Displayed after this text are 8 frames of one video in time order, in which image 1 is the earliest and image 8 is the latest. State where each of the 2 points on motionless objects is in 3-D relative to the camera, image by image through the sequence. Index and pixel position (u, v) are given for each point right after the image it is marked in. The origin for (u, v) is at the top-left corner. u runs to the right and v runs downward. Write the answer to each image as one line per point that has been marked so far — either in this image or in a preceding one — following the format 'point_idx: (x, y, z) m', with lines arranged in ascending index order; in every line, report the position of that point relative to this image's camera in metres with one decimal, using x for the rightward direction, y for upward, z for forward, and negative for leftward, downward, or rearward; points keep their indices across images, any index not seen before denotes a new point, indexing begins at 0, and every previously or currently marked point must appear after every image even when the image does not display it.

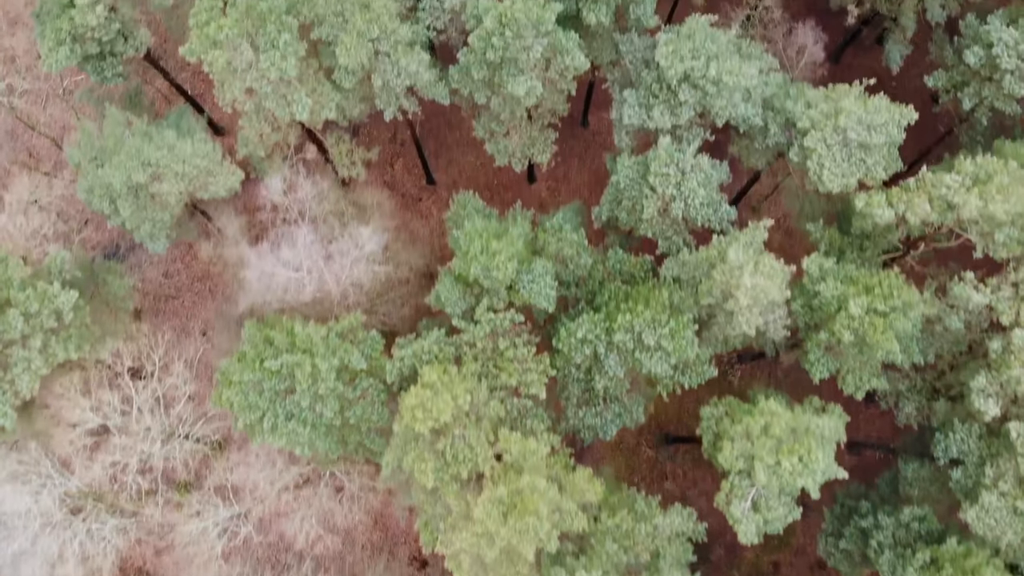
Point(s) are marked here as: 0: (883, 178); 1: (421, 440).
0: (+5.1, +1.5, +16.7) m
1: (-1.2, -2.0, +15.6) m
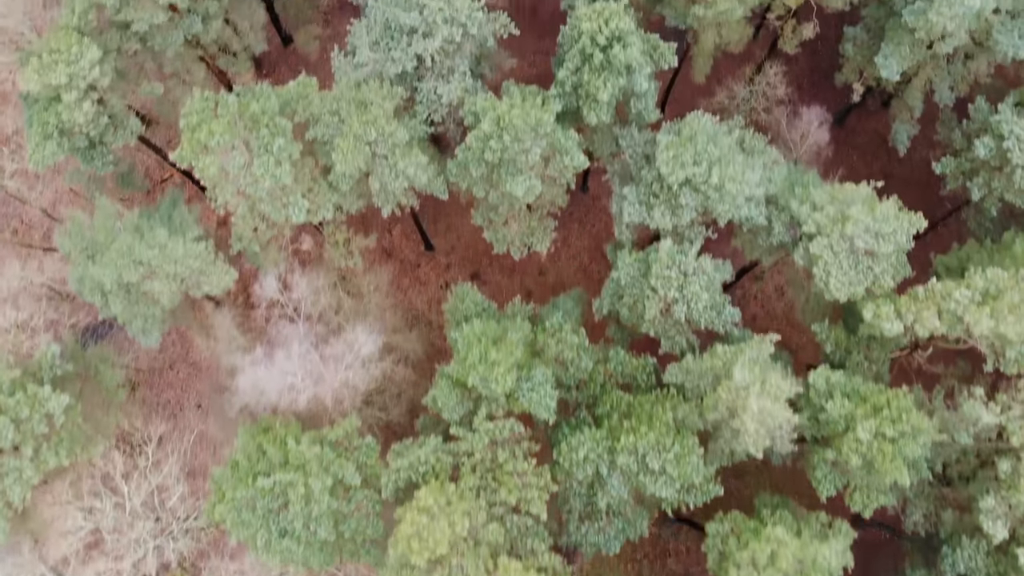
0: (+5.1, 0.0, +16.3) m
1: (-1.2, -3.5, +15.2) m
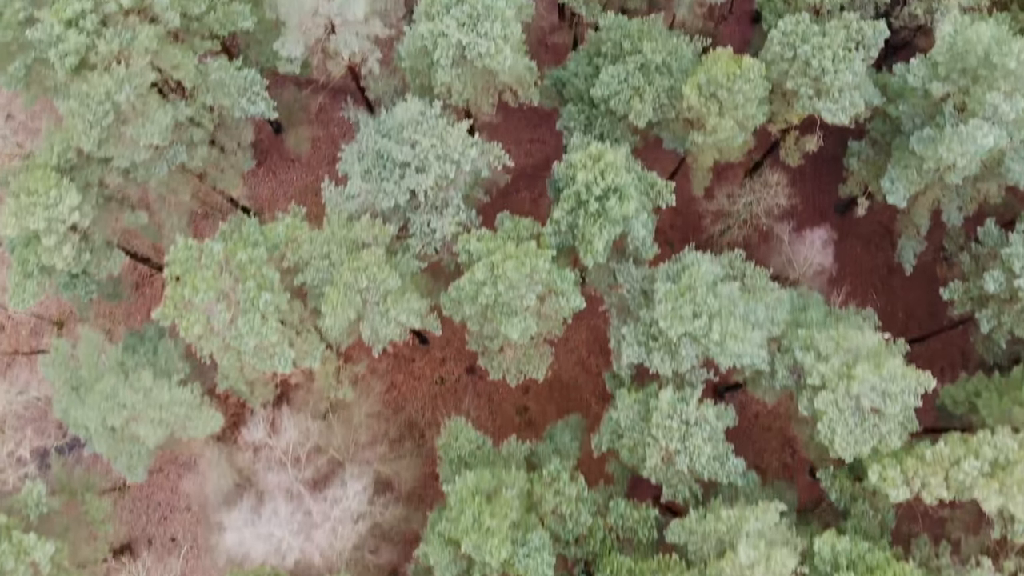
0: (+5.0, -2.1, +15.8) m
1: (-1.2, -5.6, +14.8) m
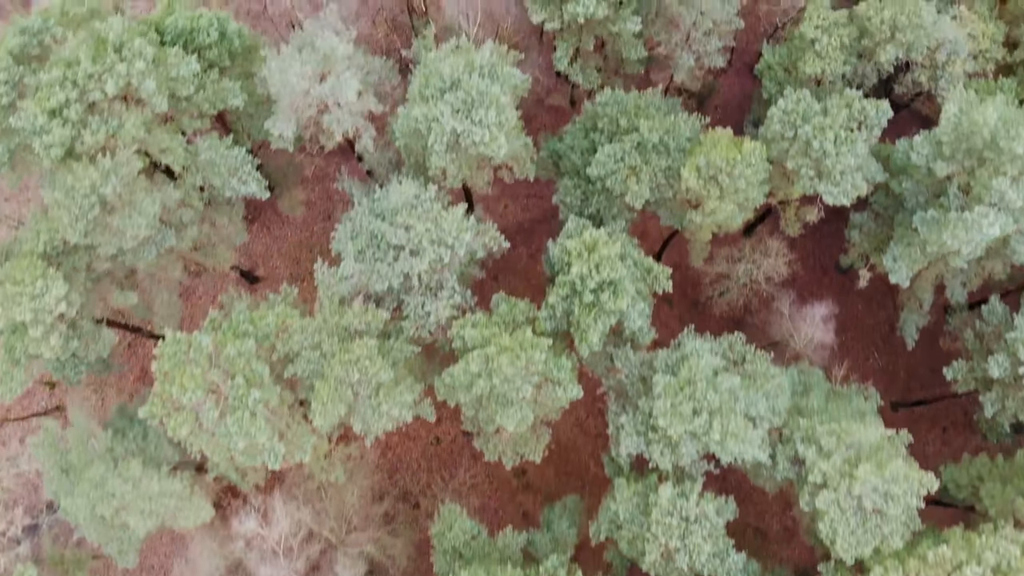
0: (+5.0, -3.3, +15.5) m
1: (-1.3, -6.9, +14.5) m
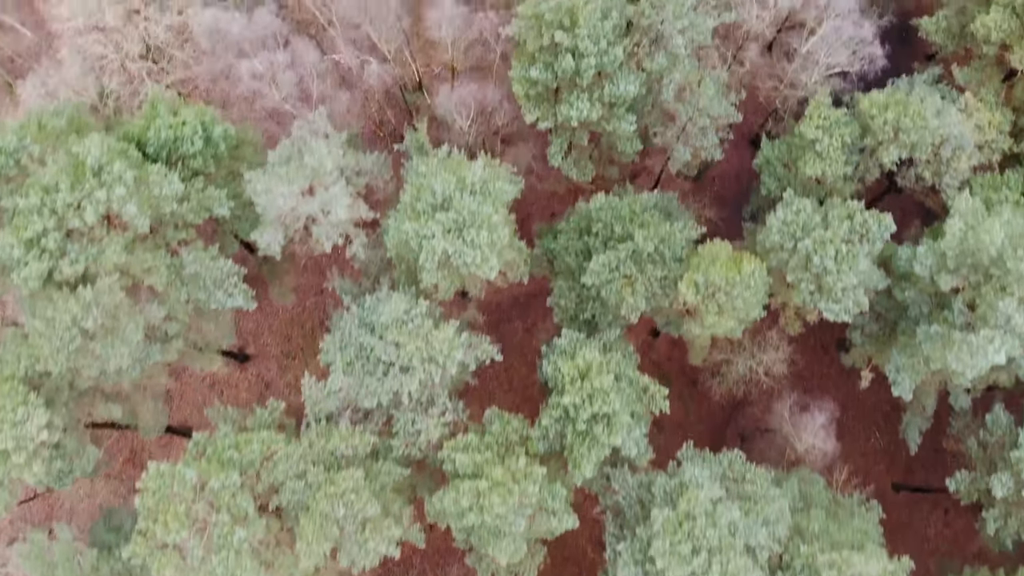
0: (+4.9, -5.0, +15.1) m
1: (-1.4, -8.6, +14.2) m
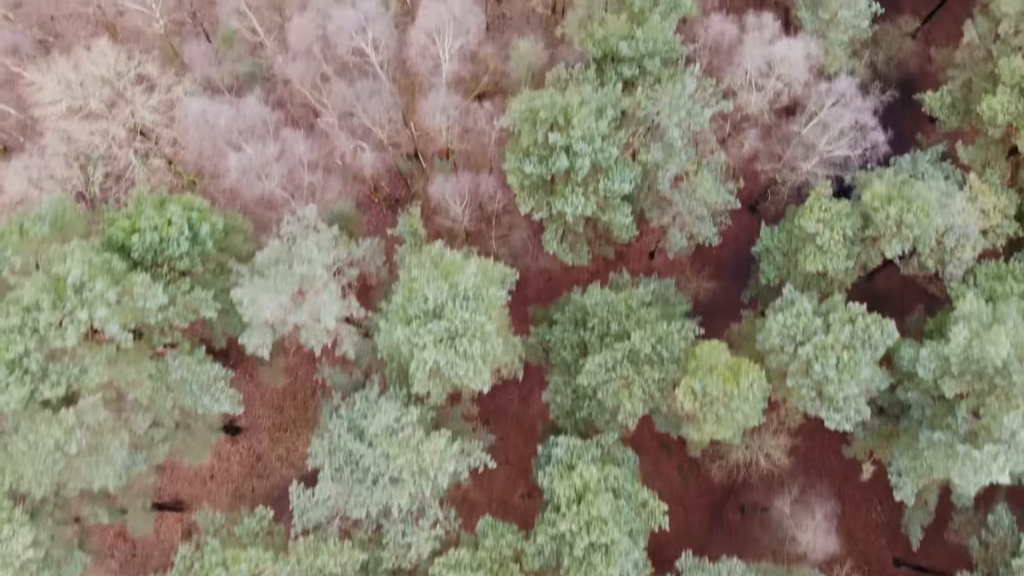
0: (+4.8, -6.5, +14.8) m
1: (-1.5, -10.1, +13.9) m
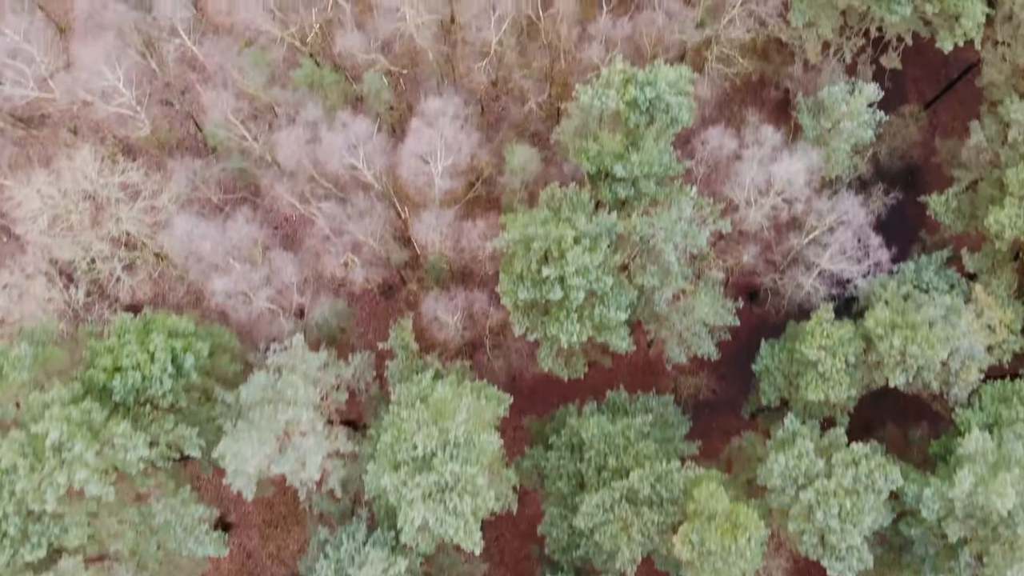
0: (+4.7, -8.4, +14.4) m
1: (-1.6, -12.0, +13.6) m
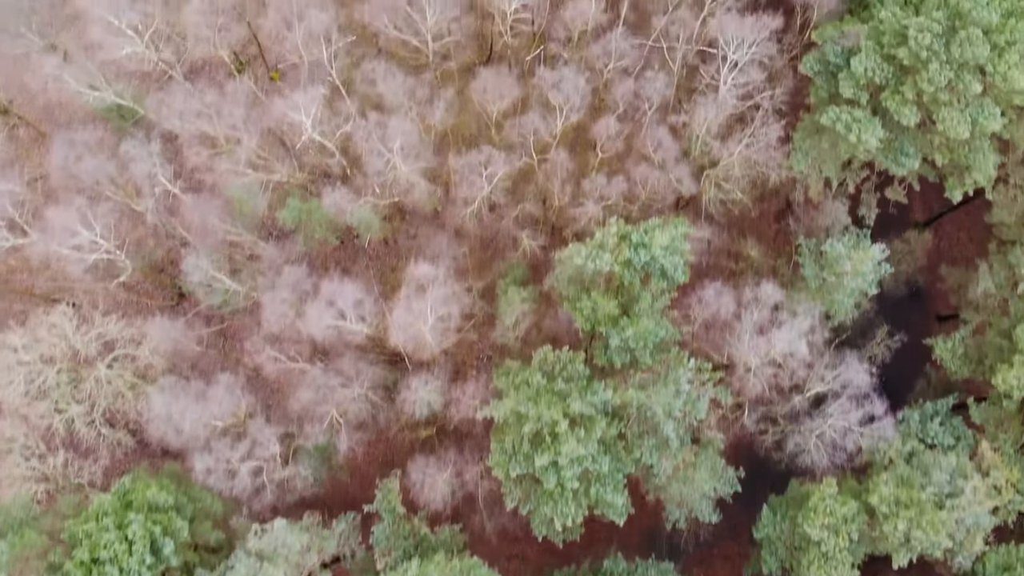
0: (+4.6, -10.9, +13.9) m
1: (-1.6, -14.6, +13.1) m
